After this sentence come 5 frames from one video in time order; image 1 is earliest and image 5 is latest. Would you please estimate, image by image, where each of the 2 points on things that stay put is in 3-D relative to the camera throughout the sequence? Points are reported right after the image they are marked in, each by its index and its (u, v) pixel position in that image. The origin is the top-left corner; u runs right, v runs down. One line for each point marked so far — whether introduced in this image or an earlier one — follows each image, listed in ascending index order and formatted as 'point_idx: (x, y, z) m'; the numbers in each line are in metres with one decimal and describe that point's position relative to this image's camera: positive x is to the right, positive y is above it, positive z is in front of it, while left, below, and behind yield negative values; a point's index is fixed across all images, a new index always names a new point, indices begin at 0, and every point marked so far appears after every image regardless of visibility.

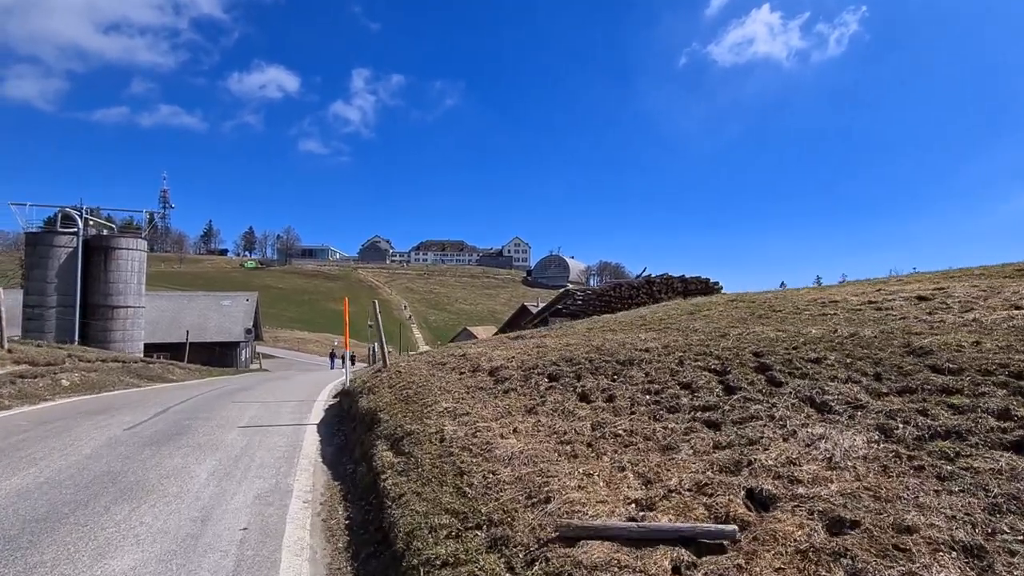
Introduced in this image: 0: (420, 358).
0: (-1.7, -1.3, +10.5) m
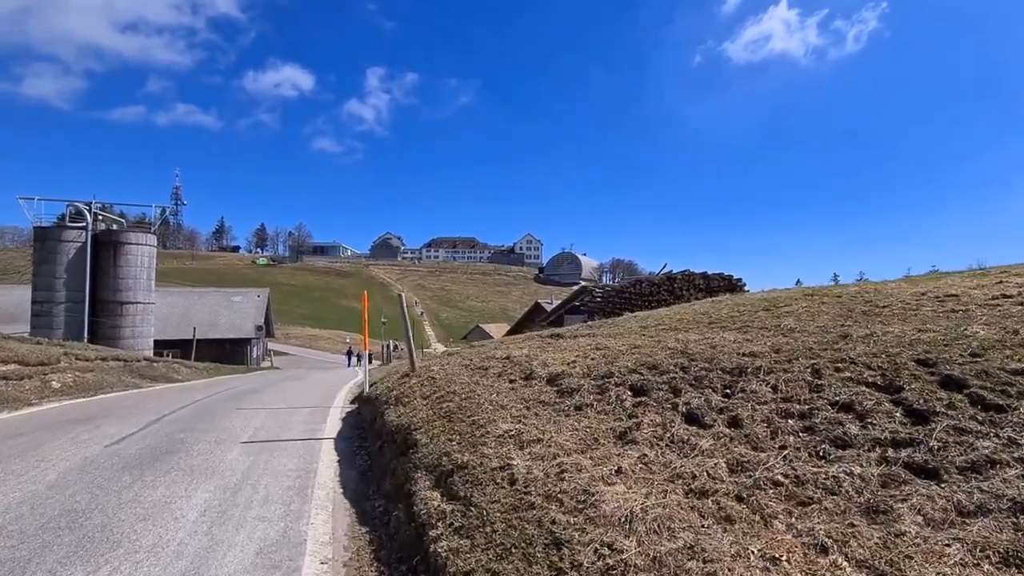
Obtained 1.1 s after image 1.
0: (-1.0, -1.2, +9.1) m
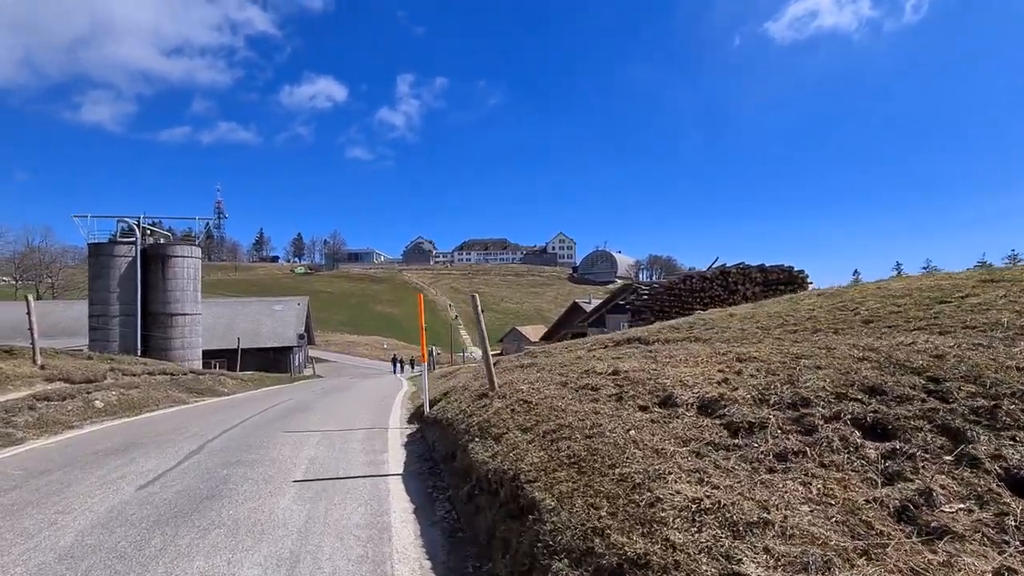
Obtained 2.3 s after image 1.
0: (+0.3, -1.1, +7.5) m
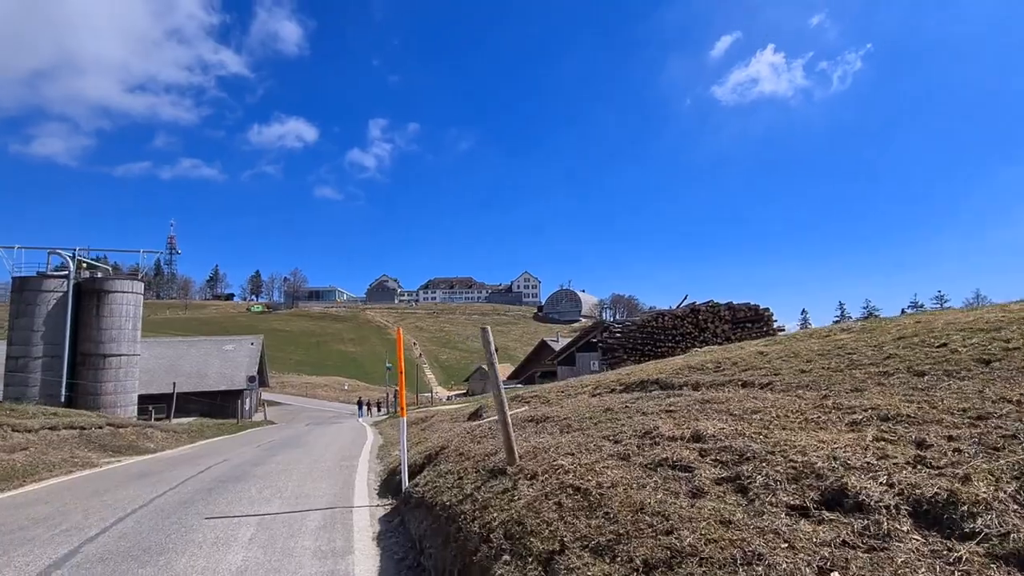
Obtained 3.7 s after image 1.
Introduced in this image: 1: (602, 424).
0: (+0.5, -1.4, +5.4) m
1: (+0.9, -1.4, +6.1) m
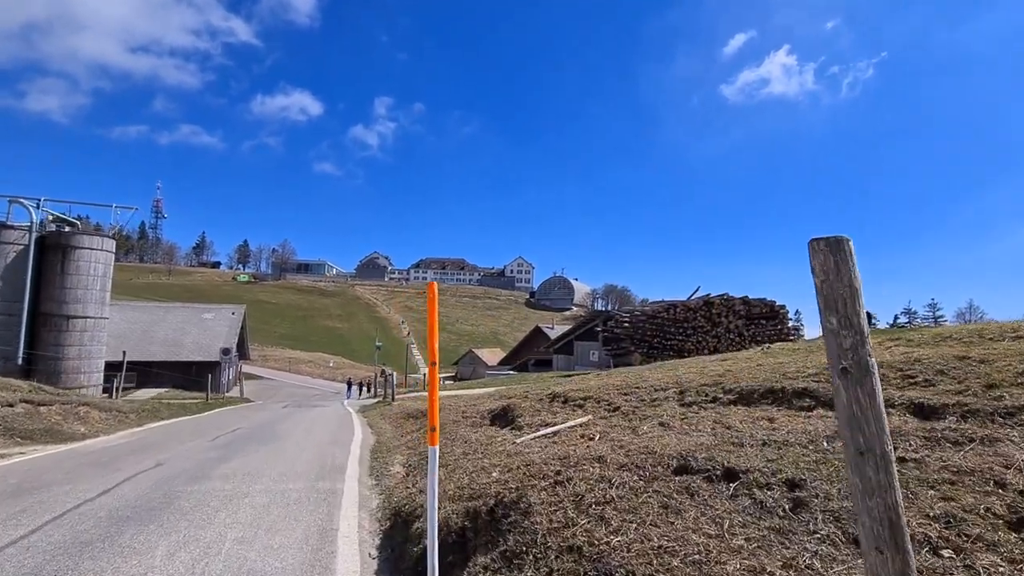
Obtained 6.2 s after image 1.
0: (+1.5, -1.0, +1.8) m
1: (+1.9, -1.0, +2.5) m
